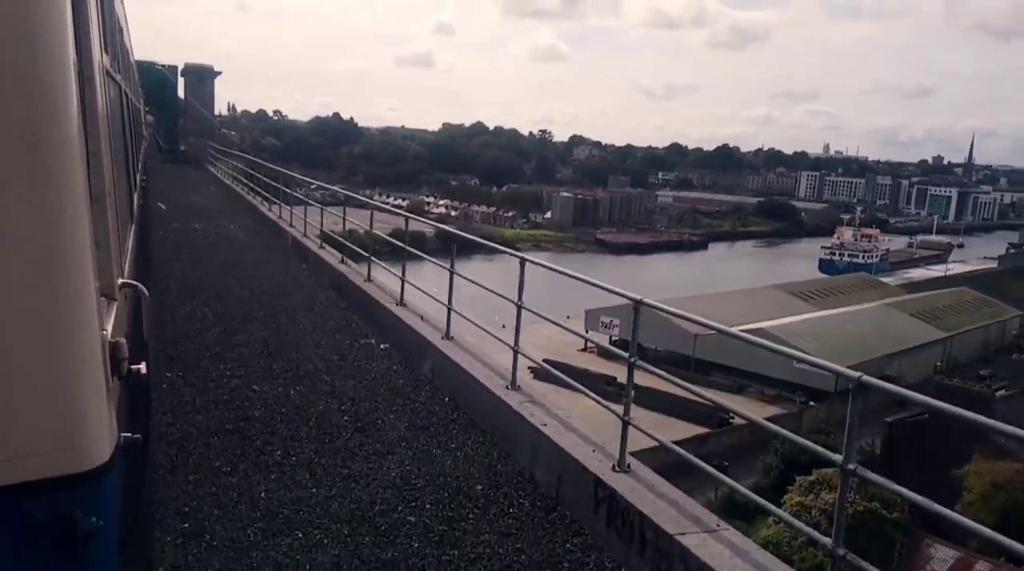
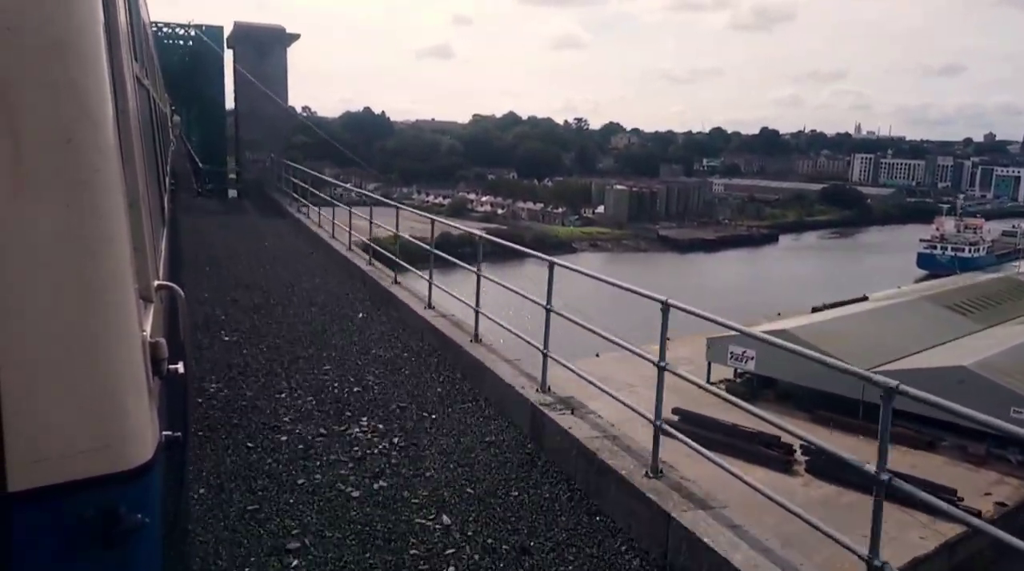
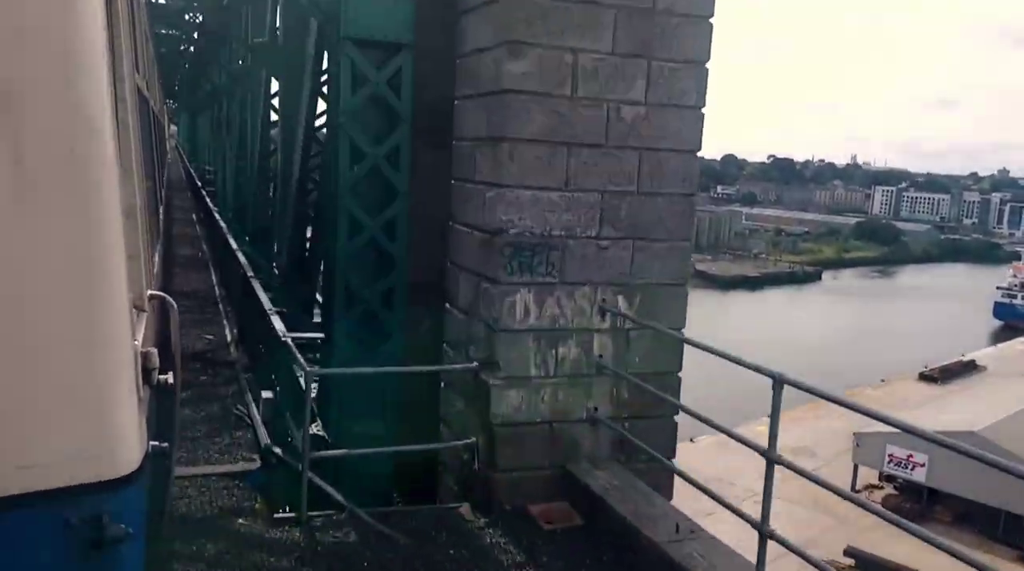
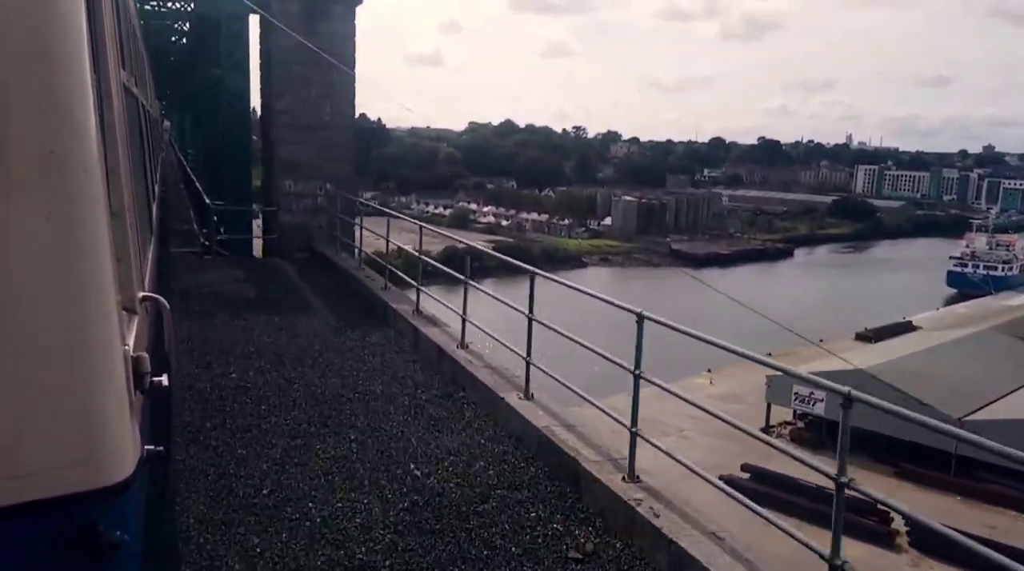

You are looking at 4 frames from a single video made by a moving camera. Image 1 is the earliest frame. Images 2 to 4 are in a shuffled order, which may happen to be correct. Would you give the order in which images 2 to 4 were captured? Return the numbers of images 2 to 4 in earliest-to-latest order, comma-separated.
2, 4, 3
